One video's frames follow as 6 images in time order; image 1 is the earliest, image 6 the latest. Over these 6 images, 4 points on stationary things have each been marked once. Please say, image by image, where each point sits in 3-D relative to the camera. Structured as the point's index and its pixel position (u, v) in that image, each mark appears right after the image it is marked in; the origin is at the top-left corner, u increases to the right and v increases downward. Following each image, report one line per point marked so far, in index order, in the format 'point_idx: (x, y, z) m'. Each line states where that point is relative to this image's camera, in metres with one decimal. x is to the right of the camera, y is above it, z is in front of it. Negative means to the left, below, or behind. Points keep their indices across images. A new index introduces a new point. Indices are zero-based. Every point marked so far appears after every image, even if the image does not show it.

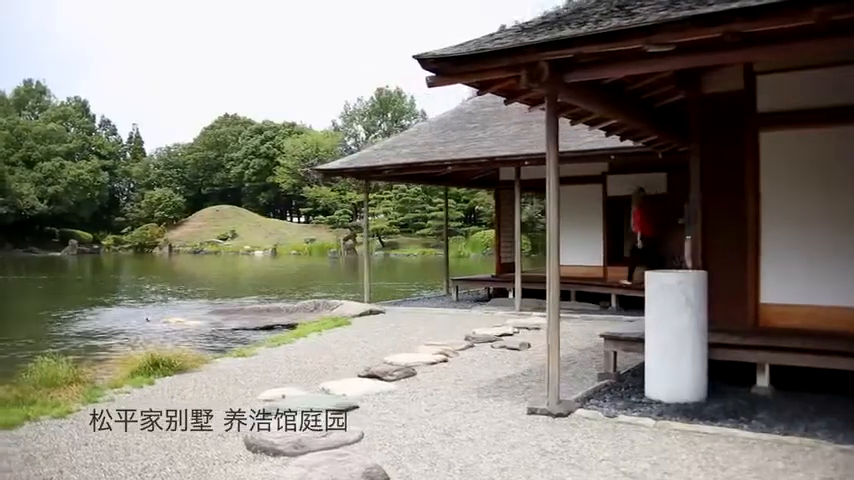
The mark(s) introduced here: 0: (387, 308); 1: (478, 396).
0: (-0.6, -1.1, +12.7) m
1: (+0.4, -1.2, +6.1) m
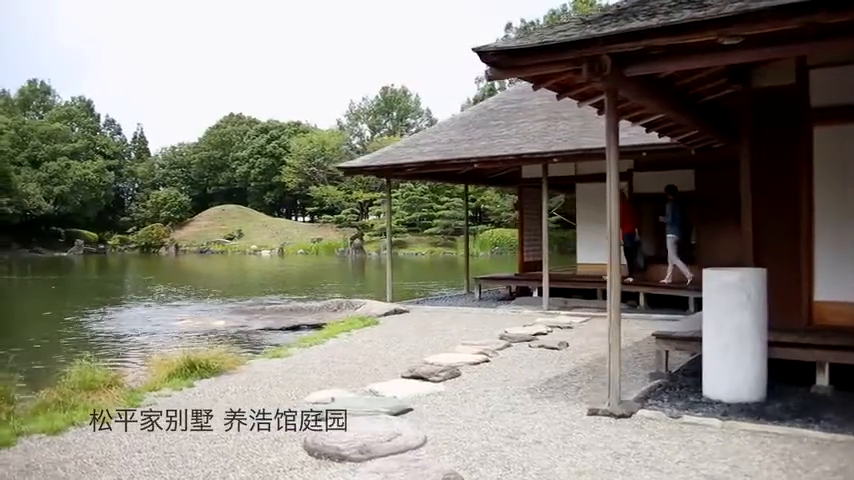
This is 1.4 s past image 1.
0: (-0.2, -1.1, +12.6) m
1: (+0.8, -1.2, +6.0) m
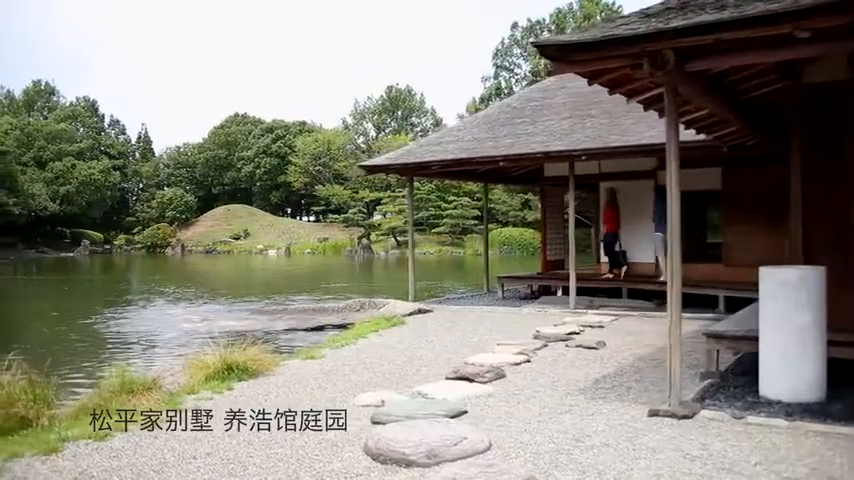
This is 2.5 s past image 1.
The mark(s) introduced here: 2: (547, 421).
0: (+0.1, -1.1, +12.5) m
1: (+1.2, -1.2, +5.9) m
2: (+0.8, -1.2, +5.2) m
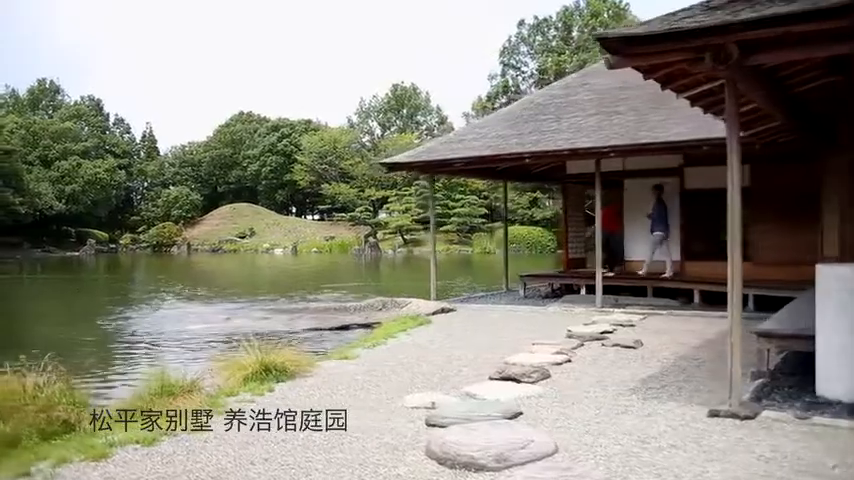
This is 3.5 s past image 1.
0: (+0.5, -1.1, +12.4) m
1: (+1.6, -1.2, +5.8) m
2: (+1.2, -1.2, +5.1) m
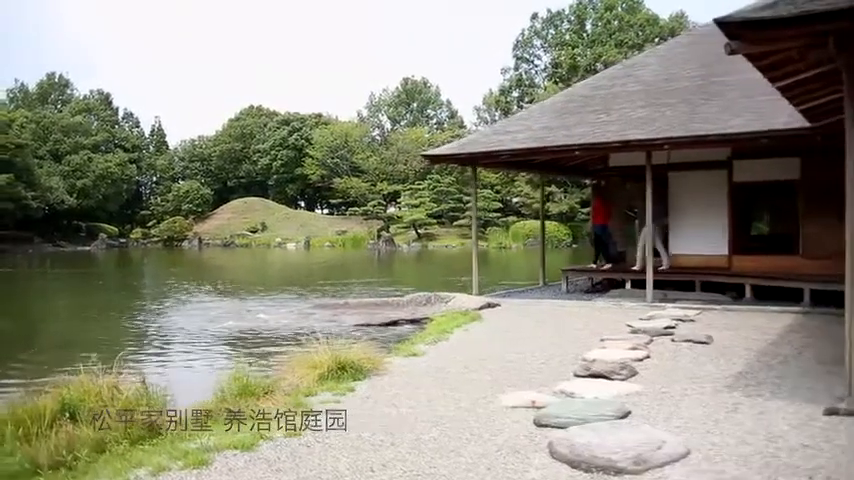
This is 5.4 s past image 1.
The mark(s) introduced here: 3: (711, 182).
0: (+1.2, -1.0, +12.2) m
1: (+2.3, -1.1, +5.6) m
2: (+1.9, -1.2, +4.9) m
3: (+4.5, +0.9, +12.2) m
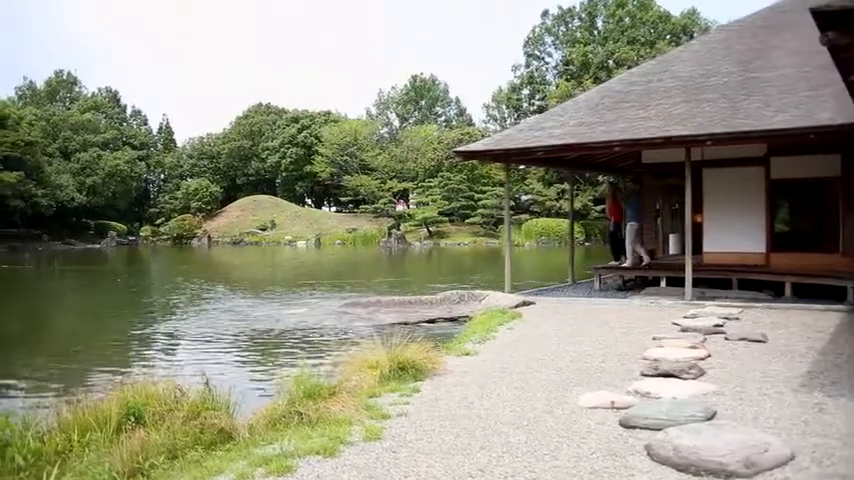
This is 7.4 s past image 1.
0: (+1.7, -0.9, +12.1) m
1: (+2.8, -1.1, +5.5) m
2: (+2.4, -1.1, +4.8) m
3: (+5.0, +1.0, +12.1) m
